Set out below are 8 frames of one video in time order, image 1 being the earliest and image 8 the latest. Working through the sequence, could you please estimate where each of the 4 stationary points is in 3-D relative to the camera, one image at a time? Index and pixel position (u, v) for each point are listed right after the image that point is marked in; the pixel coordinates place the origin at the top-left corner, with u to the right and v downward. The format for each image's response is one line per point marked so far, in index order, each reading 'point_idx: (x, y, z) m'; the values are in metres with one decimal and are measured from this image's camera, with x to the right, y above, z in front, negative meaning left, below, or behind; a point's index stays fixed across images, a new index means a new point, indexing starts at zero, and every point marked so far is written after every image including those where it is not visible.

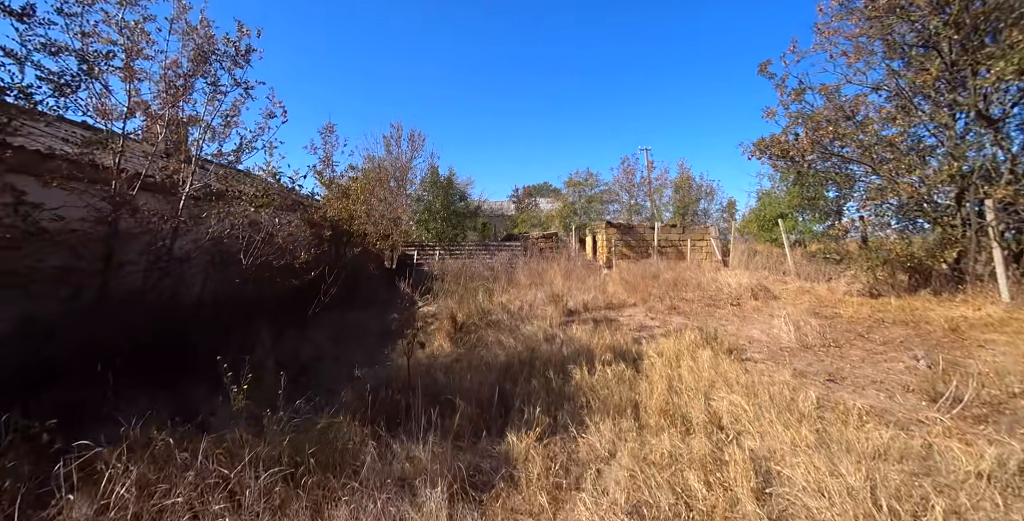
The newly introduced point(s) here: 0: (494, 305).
0: (-0.3, -0.7, +6.4) m
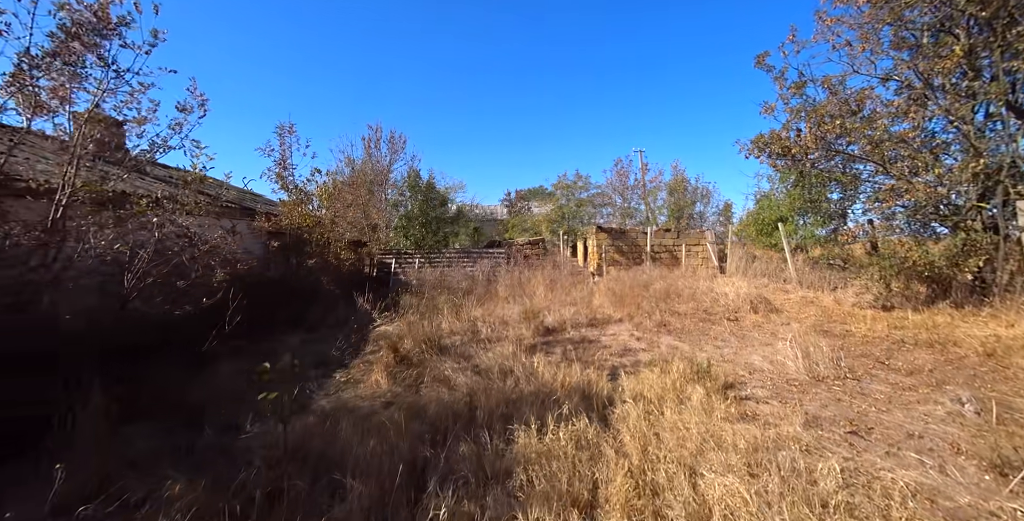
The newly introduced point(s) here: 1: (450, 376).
0: (-0.7, -0.9, +5.7) m
1: (-0.5, -1.0, +3.5) m
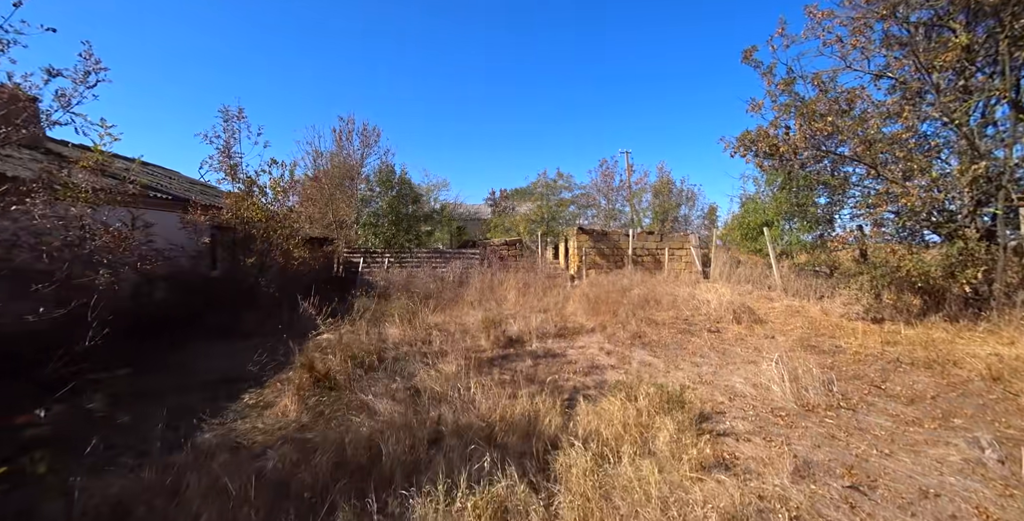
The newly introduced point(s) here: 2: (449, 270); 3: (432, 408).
0: (-1.2, -0.9, +5.0) m
1: (-1.0, -1.0, +2.9) m
2: (-1.5, -0.2, +9.6) m
3: (-0.5, -1.0, +2.9) m
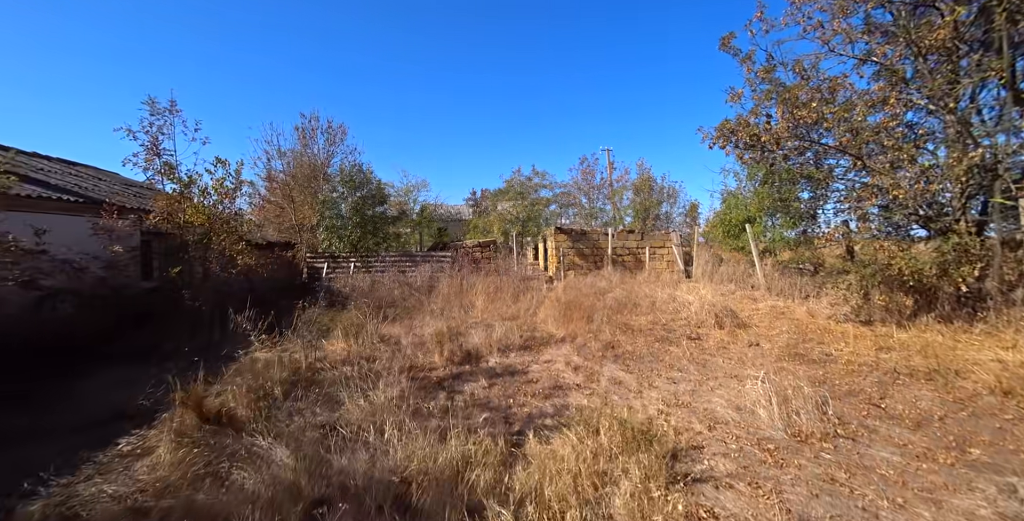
0: (-1.7, -1.0, +4.4) m
1: (-1.4, -1.1, +2.3) m
2: (-2.1, -0.3, +9.0) m
3: (-0.9, -1.1, +2.3) m
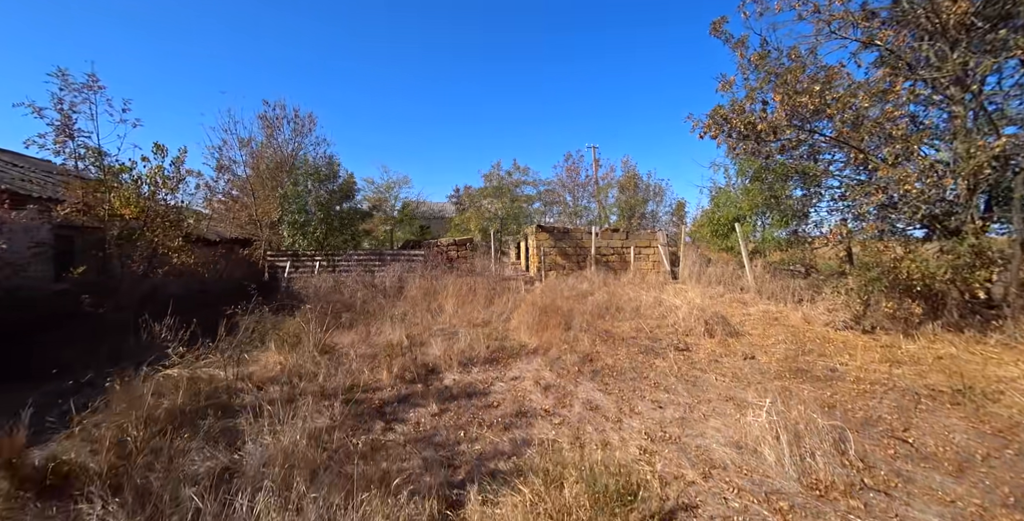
0: (-2.0, -1.0, +3.8) m
1: (-1.7, -1.1, +1.7) m
2: (-2.5, -0.3, +8.3) m
3: (-1.2, -1.1, +1.6) m
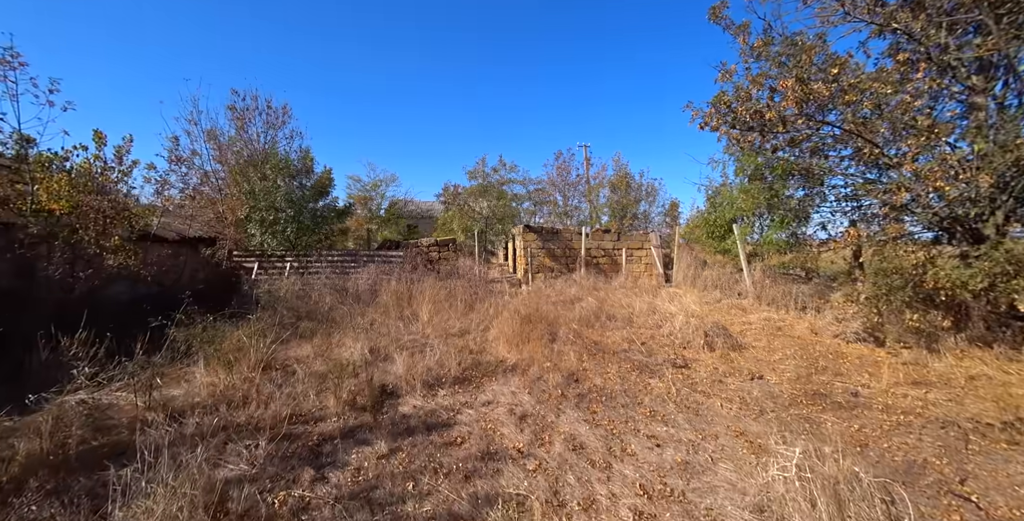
0: (-2.3, -1.0, +3.1) m
1: (-1.8, -1.1, +1.1) m
2: (-2.9, -0.3, +7.7) m
3: (-1.4, -1.1, +1.0) m
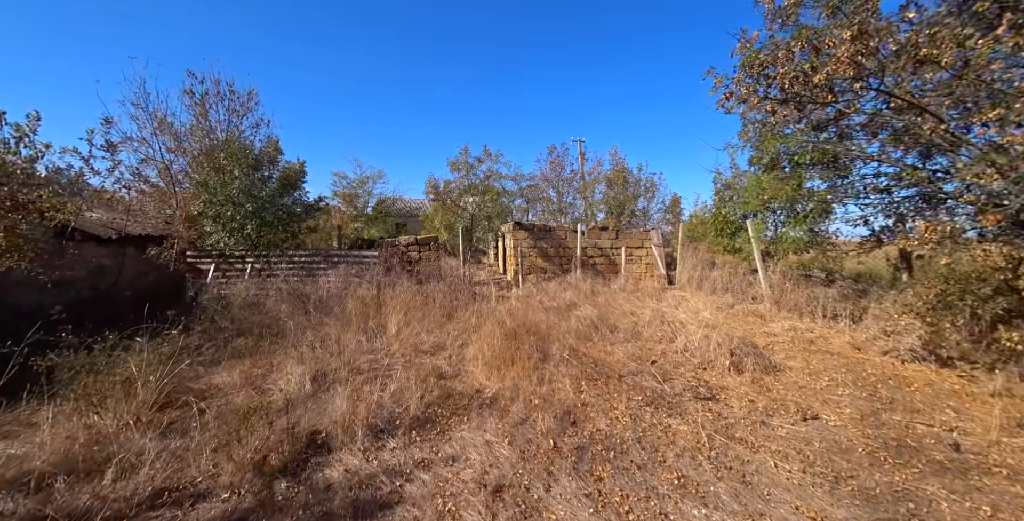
0: (-2.4, -1.1, +2.2) m
1: (-2.0, -1.1, +0.1) m
2: (-3.1, -0.3, +6.7) m
3: (-1.5, -1.1, +0.1) m
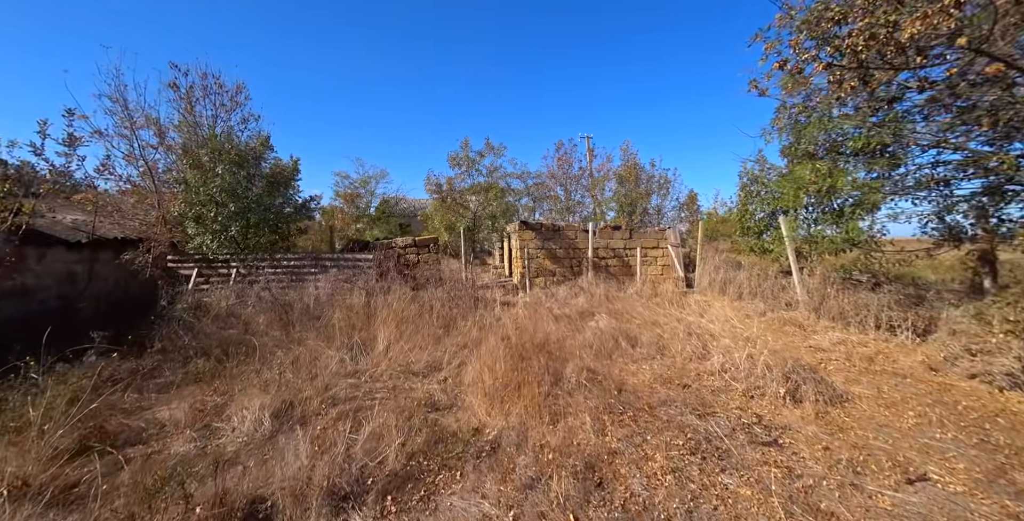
0: (-2.4, -1.1, +1.6) m
1: (-2.0, -1.2, -0.5) m
2: (-3.0, -0.4, +6.1) m
3: (-1.5, -1.2, -0.6) m
